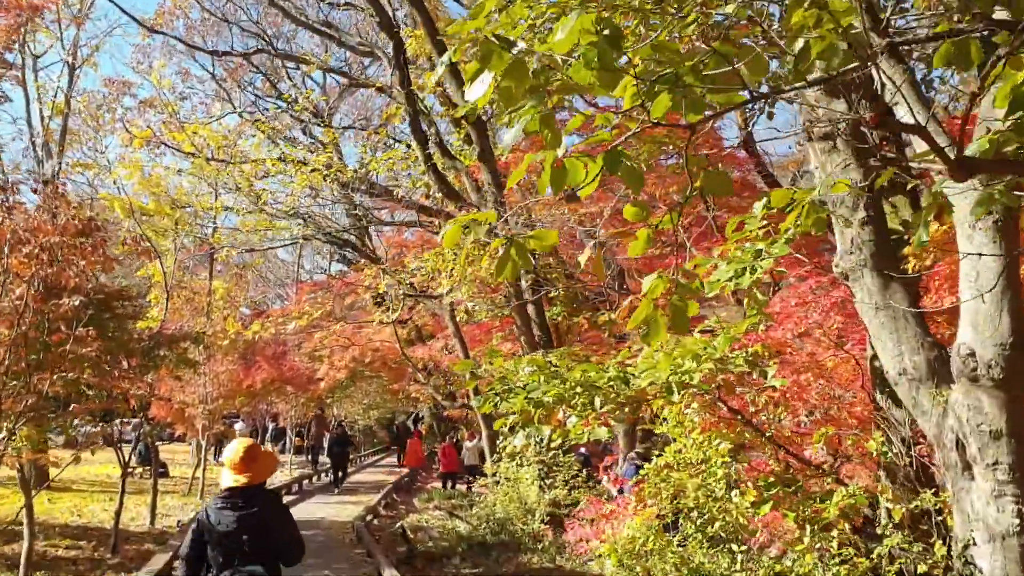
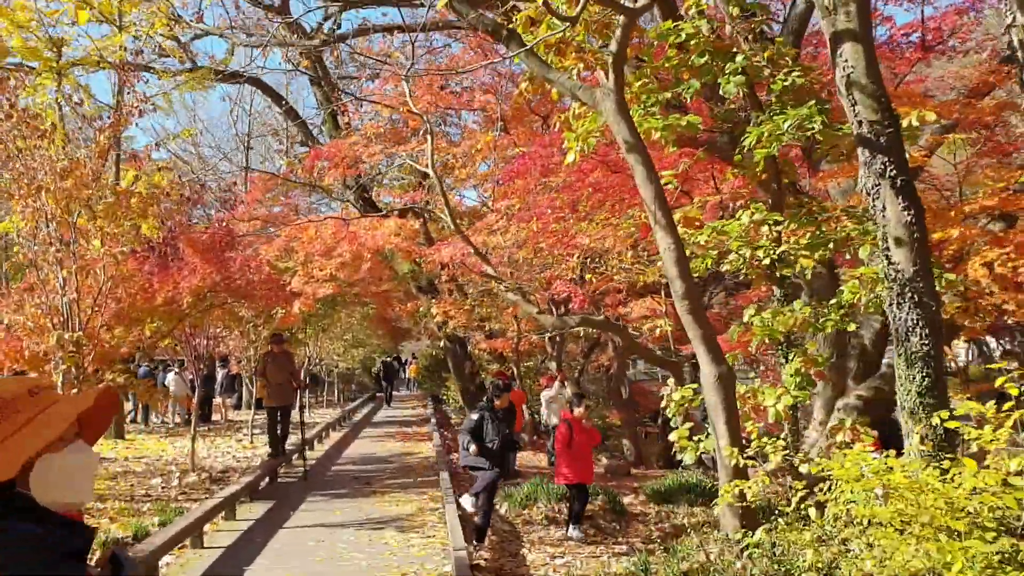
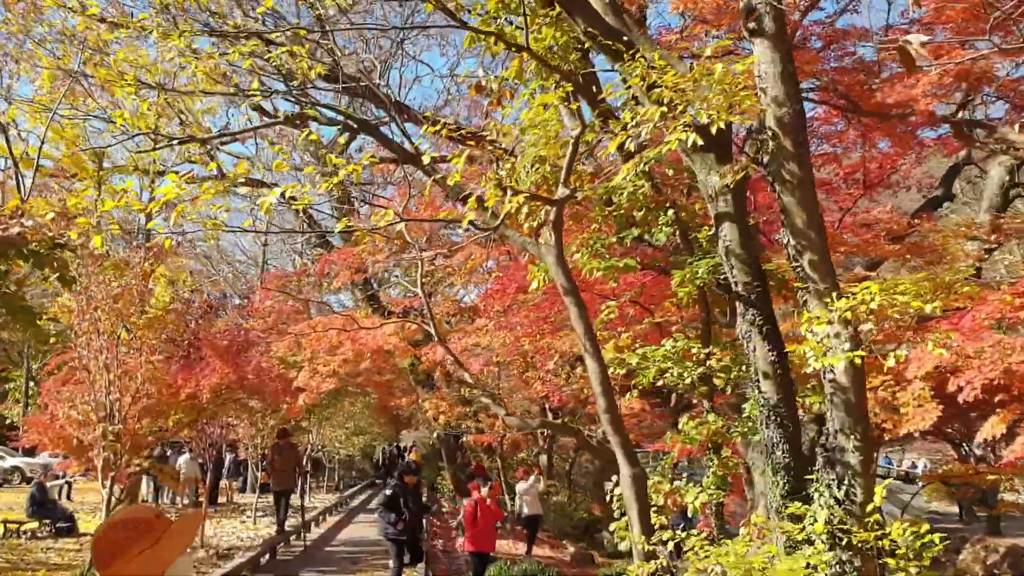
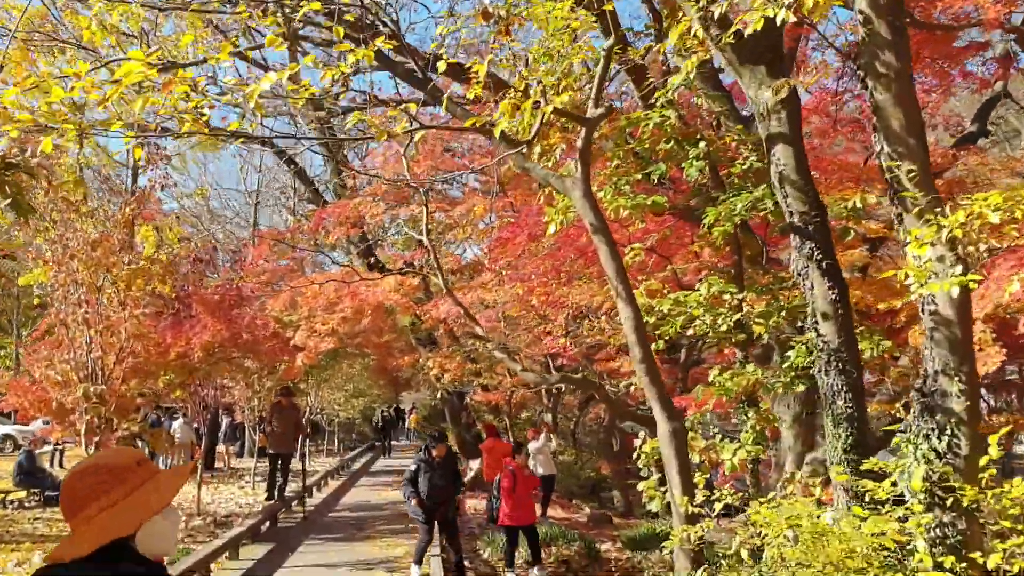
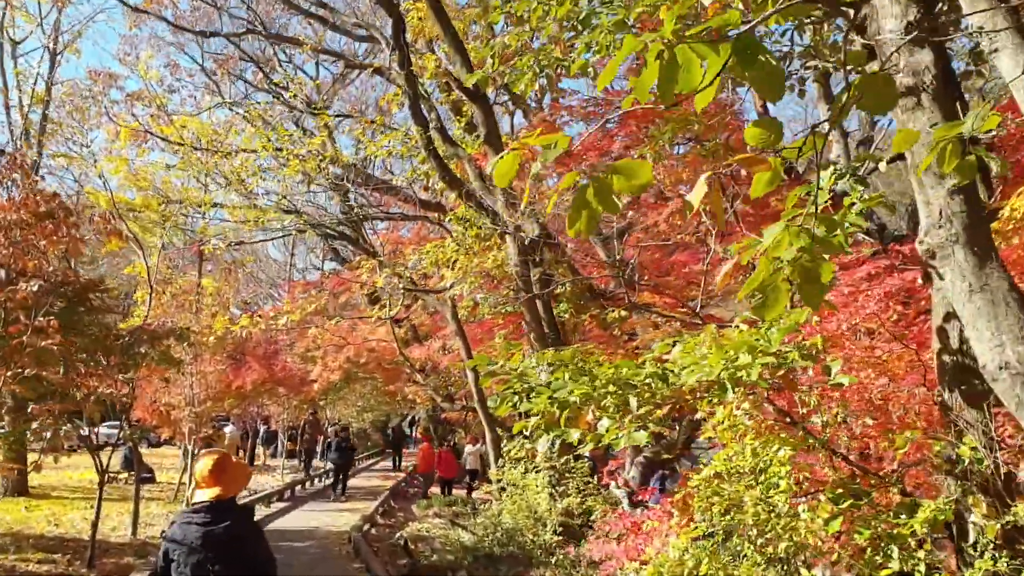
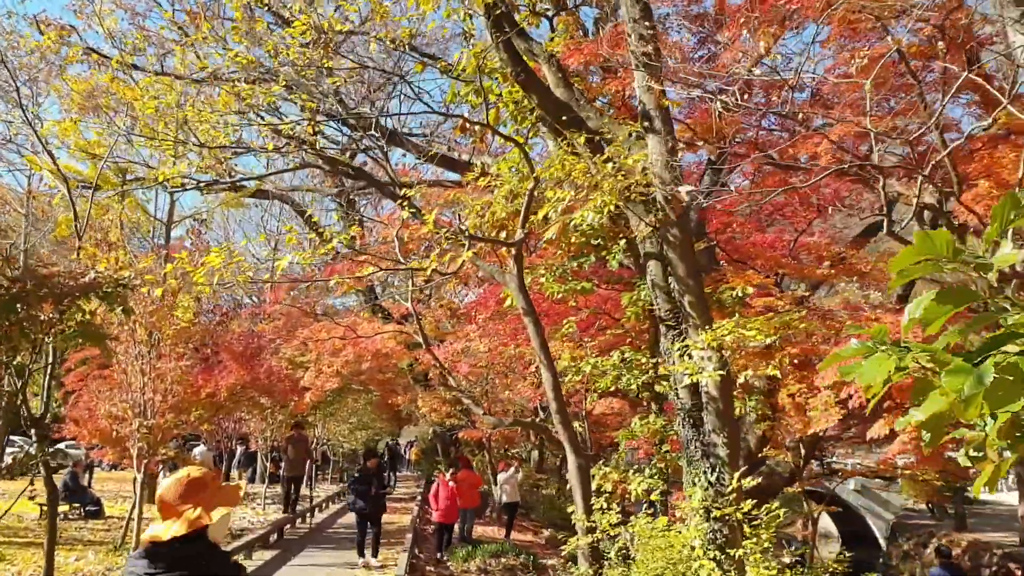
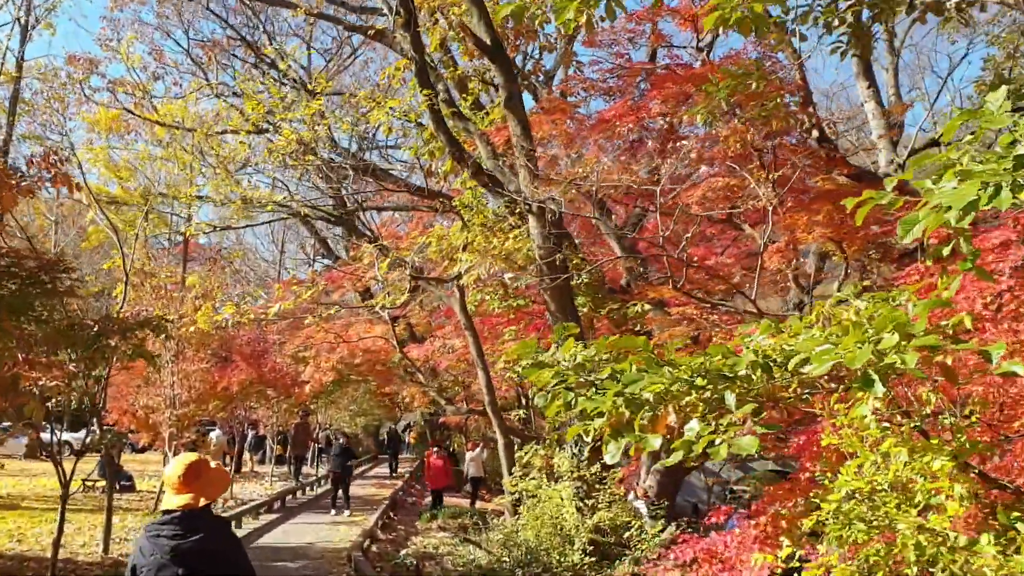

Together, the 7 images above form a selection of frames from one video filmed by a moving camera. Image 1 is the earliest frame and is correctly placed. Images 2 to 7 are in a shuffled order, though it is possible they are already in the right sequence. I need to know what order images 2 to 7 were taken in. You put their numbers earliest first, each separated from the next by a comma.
5, 7, 6, 3, 4, 2
